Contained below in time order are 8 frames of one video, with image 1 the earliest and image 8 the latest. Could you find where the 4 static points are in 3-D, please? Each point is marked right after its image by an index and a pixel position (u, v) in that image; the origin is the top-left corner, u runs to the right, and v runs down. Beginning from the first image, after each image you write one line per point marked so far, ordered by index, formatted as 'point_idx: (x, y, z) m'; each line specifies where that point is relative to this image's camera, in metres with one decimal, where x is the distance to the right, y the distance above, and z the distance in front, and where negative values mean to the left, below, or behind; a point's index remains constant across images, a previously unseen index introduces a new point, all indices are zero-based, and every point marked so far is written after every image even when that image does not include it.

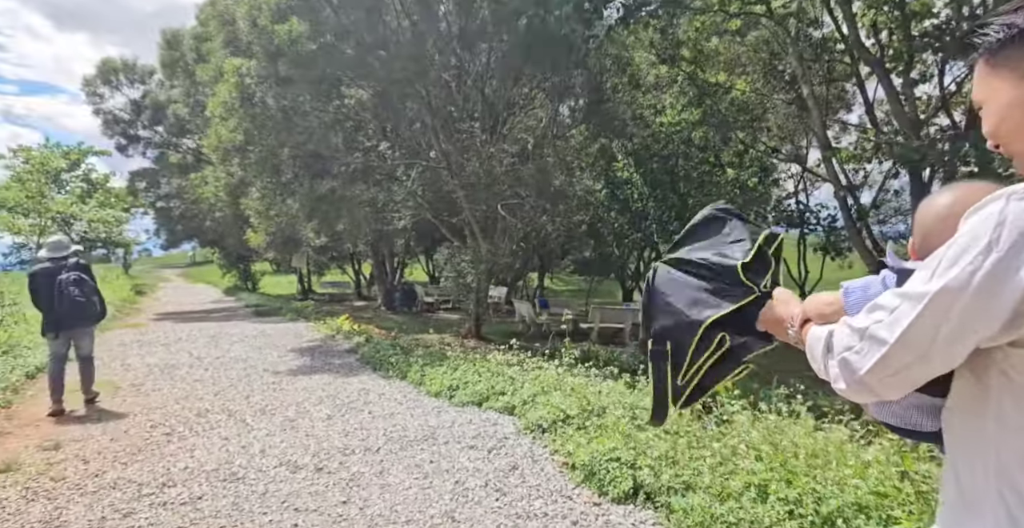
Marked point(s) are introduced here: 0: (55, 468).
0: (-3.5, -1.6, +4.3) m
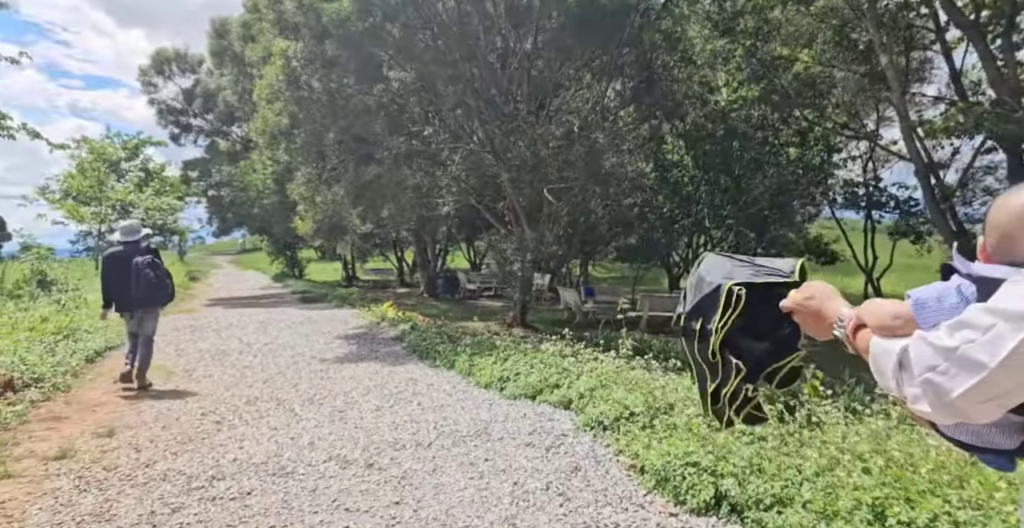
0: (-3.1, -1.5, +4.3) m
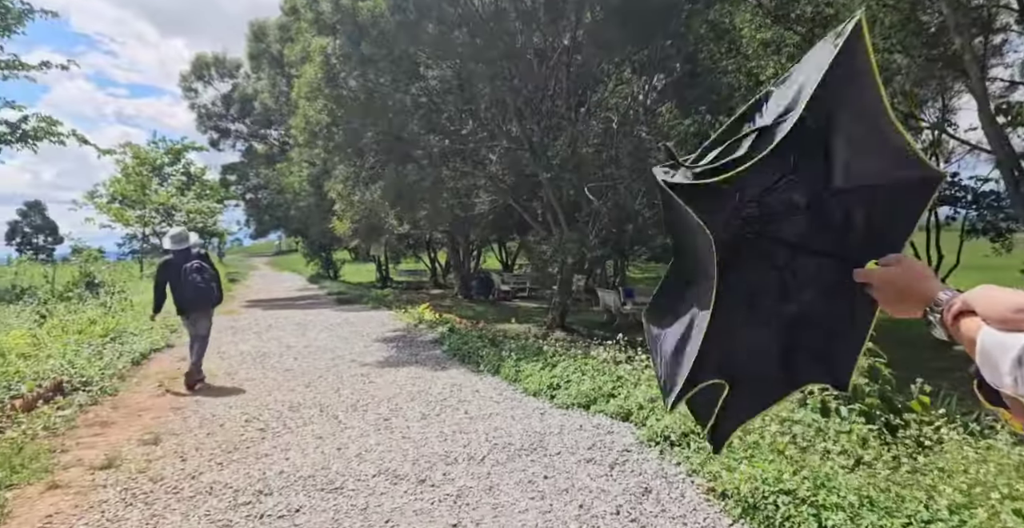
0: (-2.6, -1.5, +4.2) m
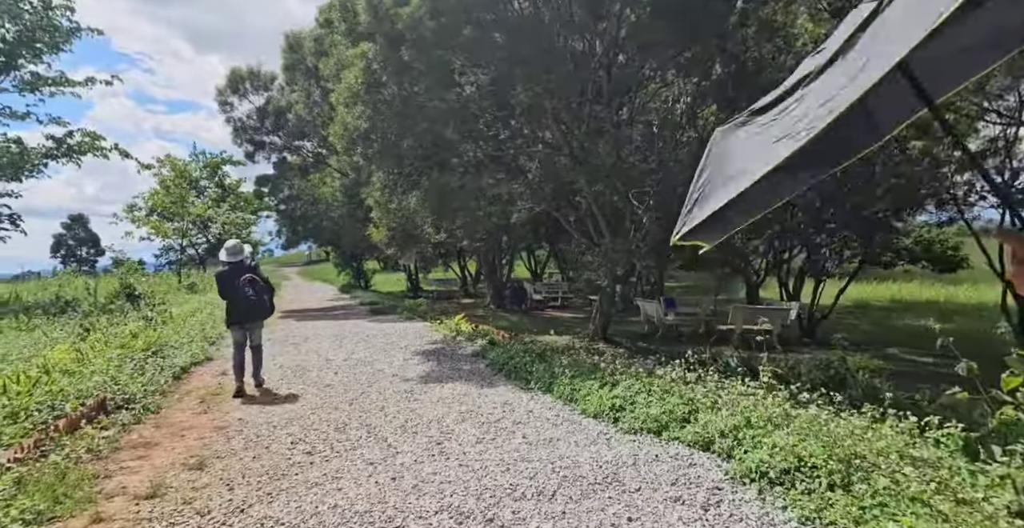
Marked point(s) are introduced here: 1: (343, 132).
0: (-2.2, -1.6, +3.9) m
1: (-4.2, +3.3, +14.2) m
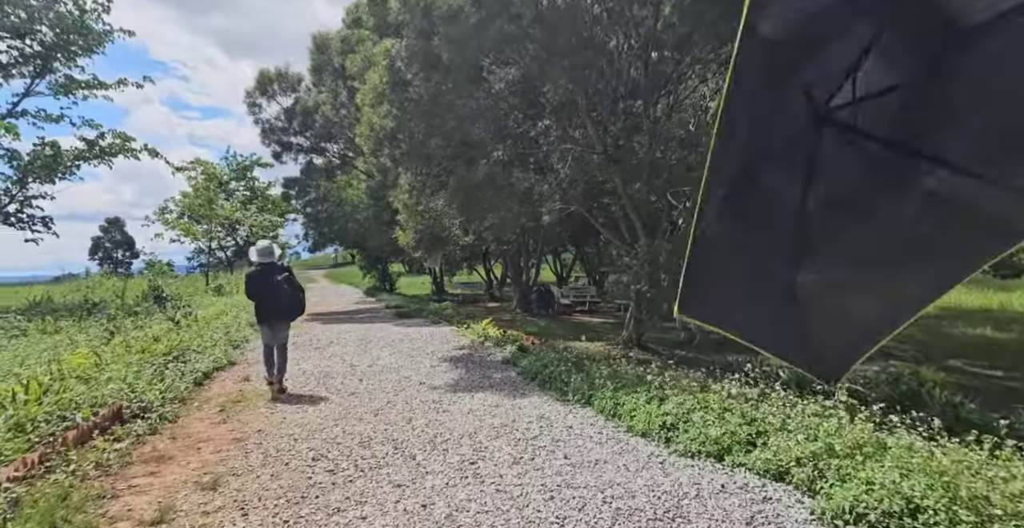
0: (-1.9, -1.6, +3.6) m
1: (-3.5, +3.3, +14.0) m
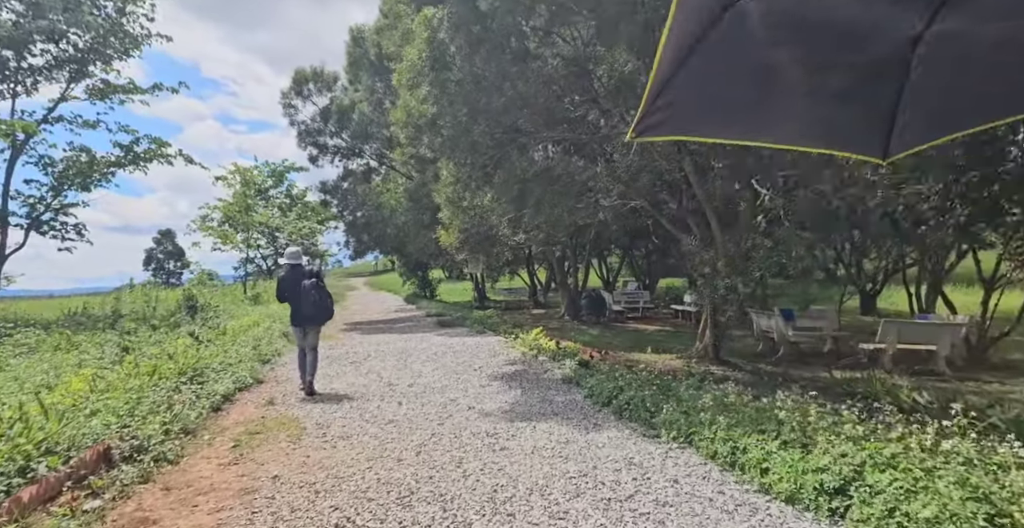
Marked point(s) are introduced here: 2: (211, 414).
0: (-1.4, -1.6, +2.3) m
1: (-2.4, +3.1, +12.9) m
2: (-3.4, -1.7, +6.5) m
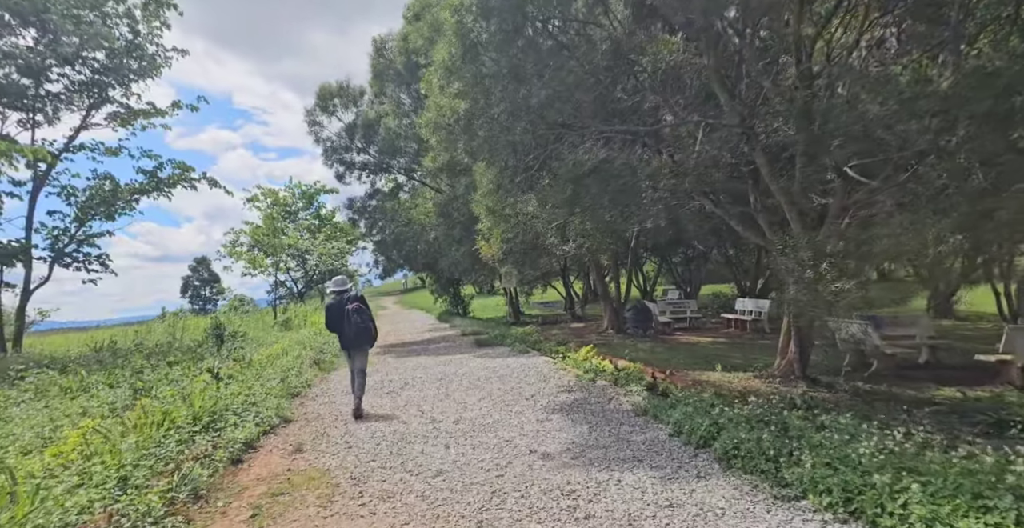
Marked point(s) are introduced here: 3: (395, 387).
0: (-0.9, -1.7, +1.2) m
1: (-1.6, +2.8, +11.9) m
2: (-2.8, -2.0, +5.5) m
3: (-2.2, -2.3, +10.6) m
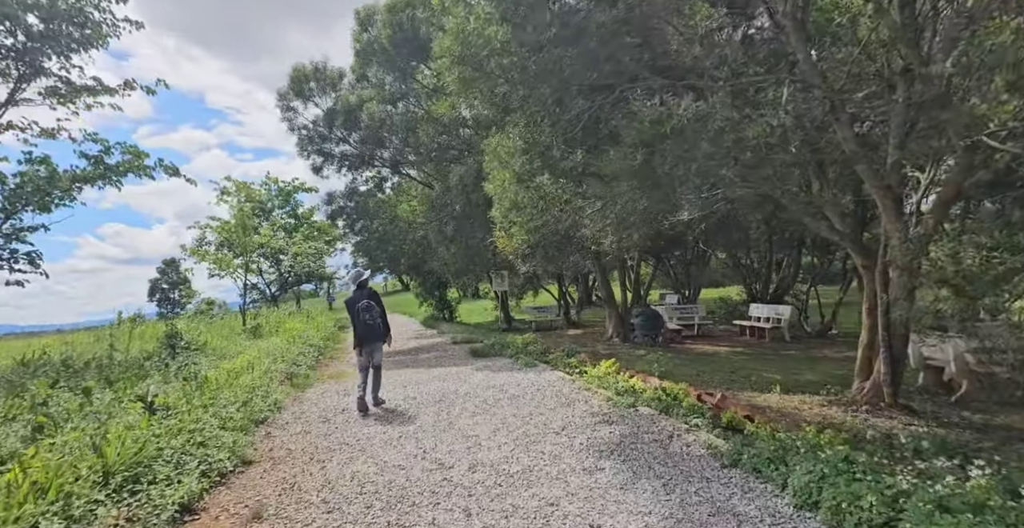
0: (-0.4, -1.6, -0.6) m
1: (-1.4, +2.8, +10.1) m
2: (-2.4, -1.9, +3.6) m
3: (-2.0, -2.3, +8.7) m
